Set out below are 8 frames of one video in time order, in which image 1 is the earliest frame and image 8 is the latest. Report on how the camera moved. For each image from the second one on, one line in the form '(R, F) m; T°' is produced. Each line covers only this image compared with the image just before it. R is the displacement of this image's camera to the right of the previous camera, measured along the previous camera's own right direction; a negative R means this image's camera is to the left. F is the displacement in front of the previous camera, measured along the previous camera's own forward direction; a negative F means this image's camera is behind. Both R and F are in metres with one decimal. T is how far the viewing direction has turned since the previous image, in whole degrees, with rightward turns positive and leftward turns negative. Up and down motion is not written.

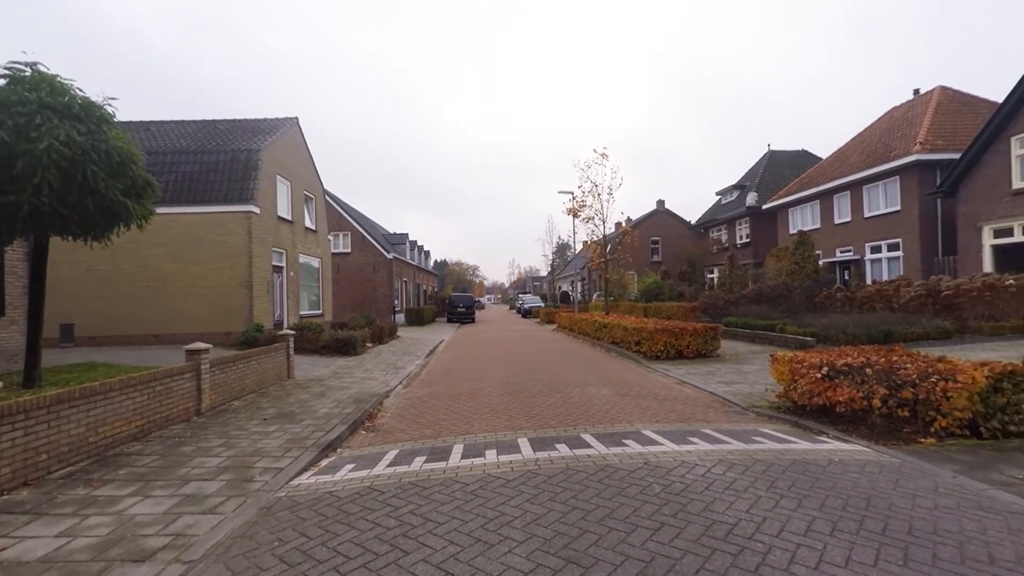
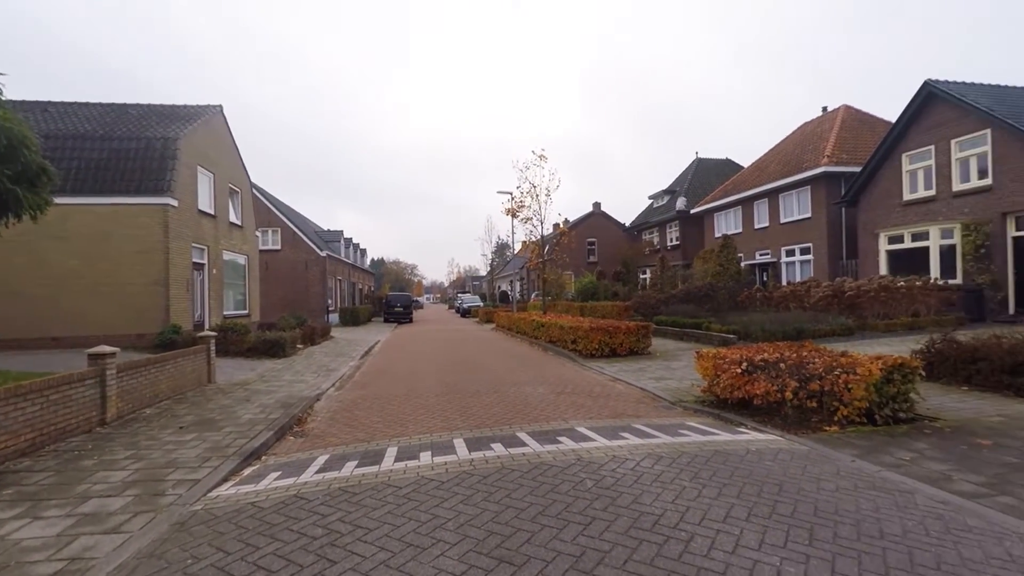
(0.0, 0.0) m; +7°
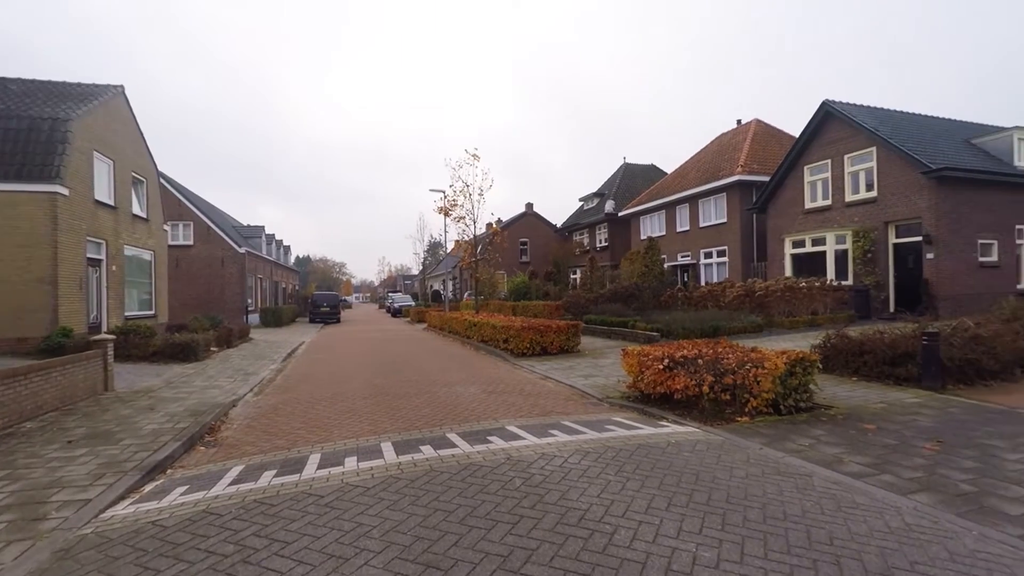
(0.0, 0.0) m; +8°
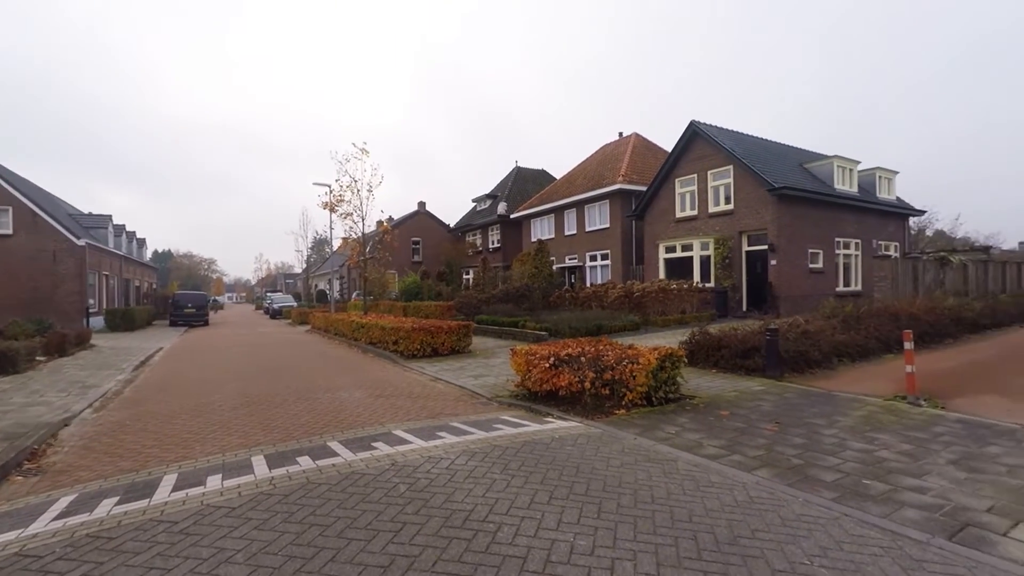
(0.0, 0.0) m; +12°
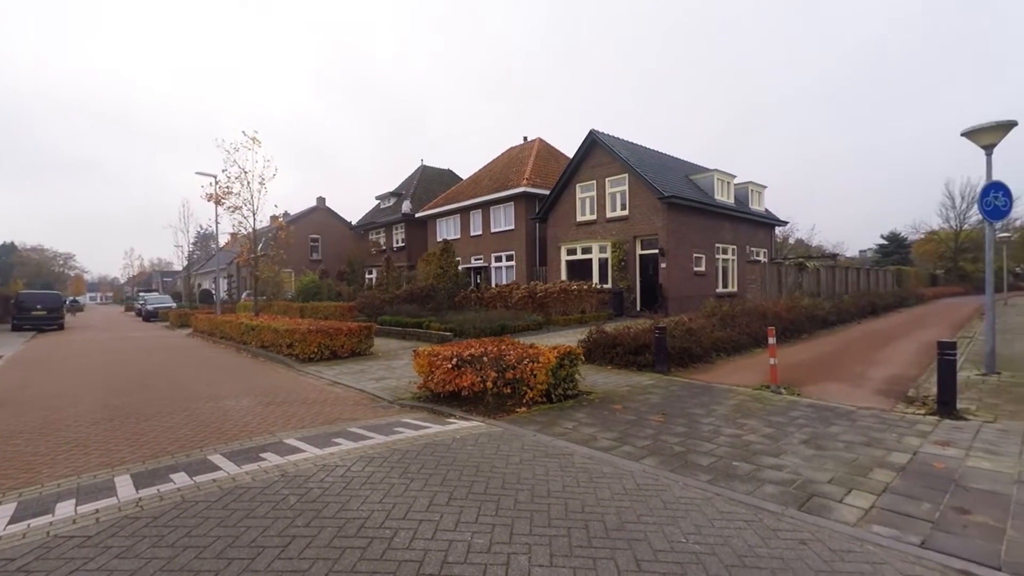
(0.0, 0.0) m; +11°
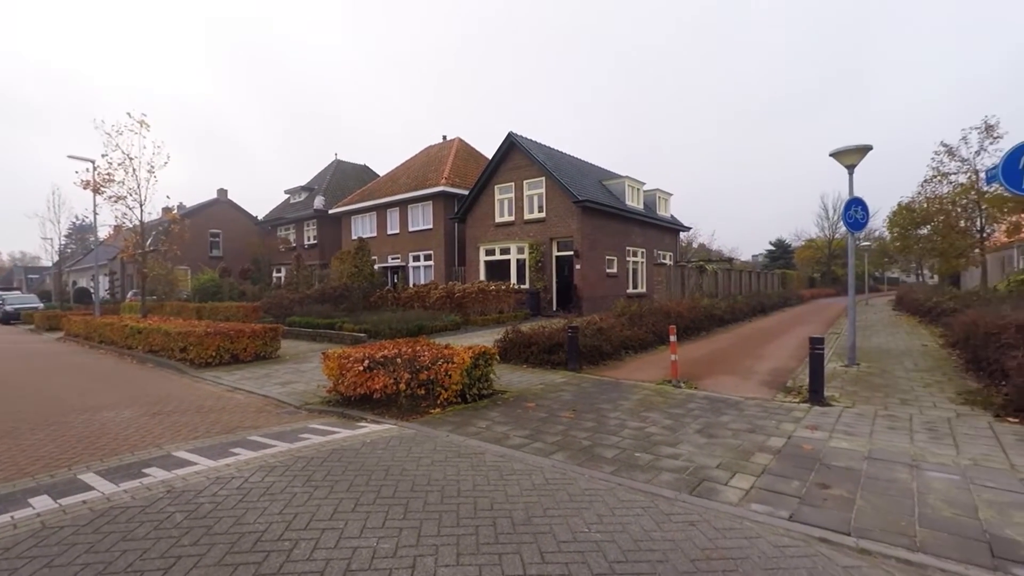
(+0.1, 0.0) m; +9°
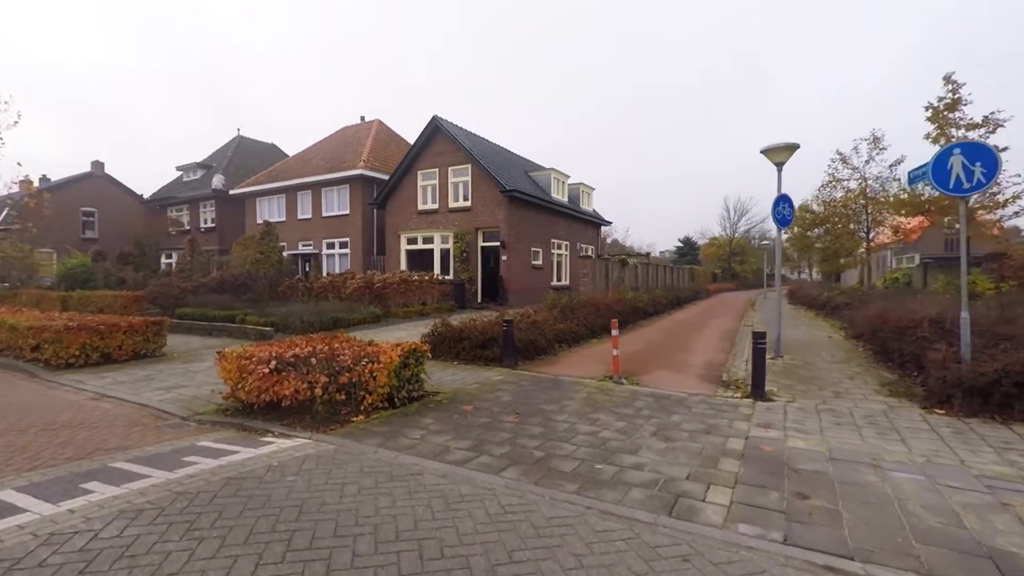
(-0.2, +0.8) m; +9°
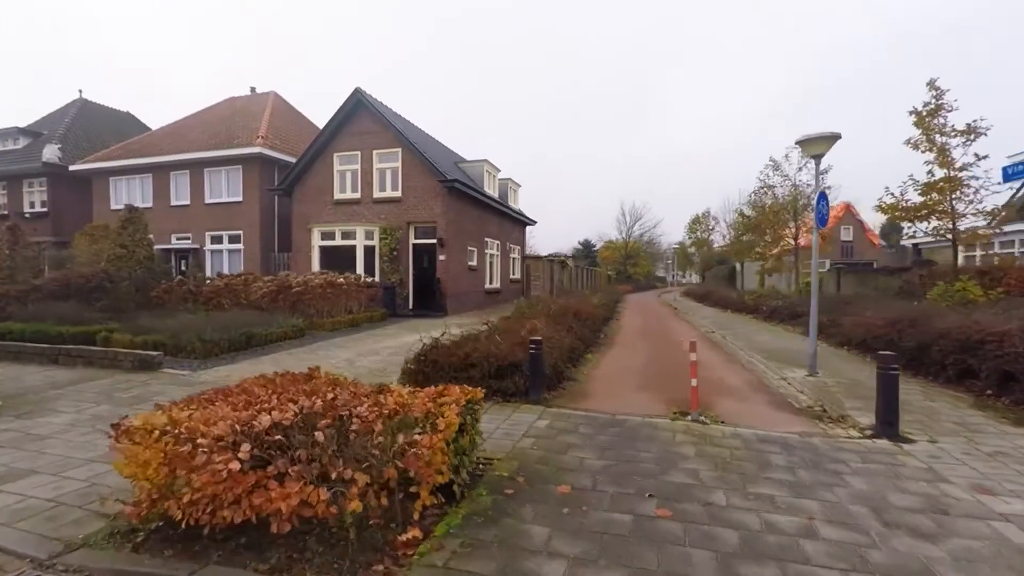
(-1.9, +2.5) m; +13°
